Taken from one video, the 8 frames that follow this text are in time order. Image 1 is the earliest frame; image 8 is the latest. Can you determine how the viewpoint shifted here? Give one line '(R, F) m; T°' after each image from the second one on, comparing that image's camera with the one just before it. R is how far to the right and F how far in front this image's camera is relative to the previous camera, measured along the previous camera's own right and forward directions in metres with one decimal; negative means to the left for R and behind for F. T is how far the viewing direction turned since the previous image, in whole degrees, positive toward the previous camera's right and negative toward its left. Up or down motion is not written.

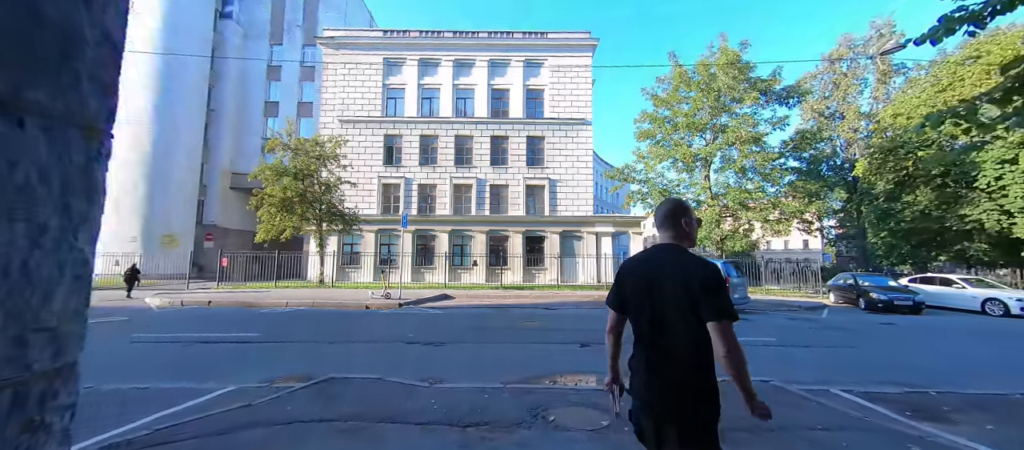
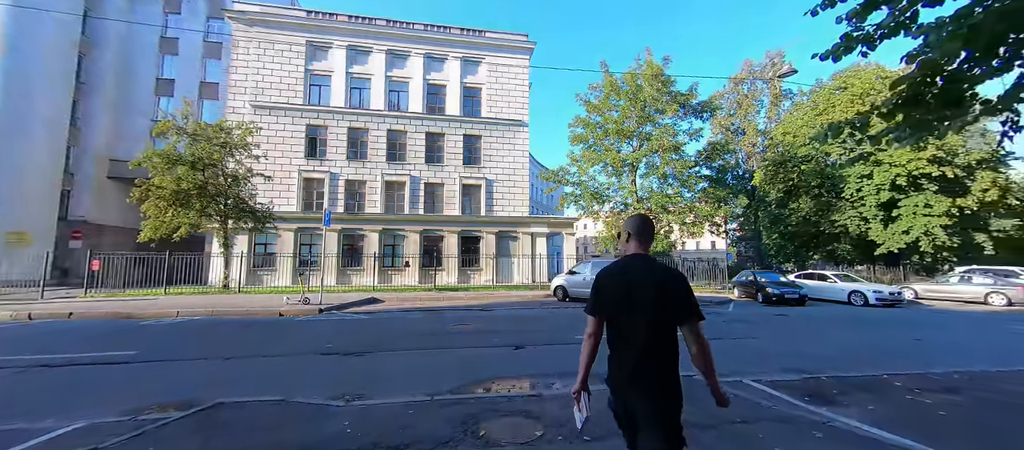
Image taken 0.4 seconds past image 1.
(0.0, +0.2) m; +9°
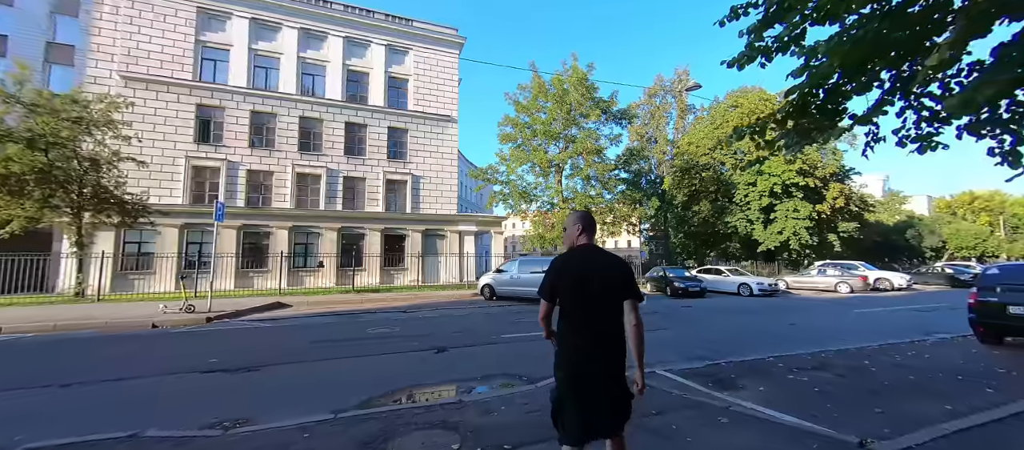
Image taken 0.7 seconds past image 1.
(+0.1, +0.2) m; +10°
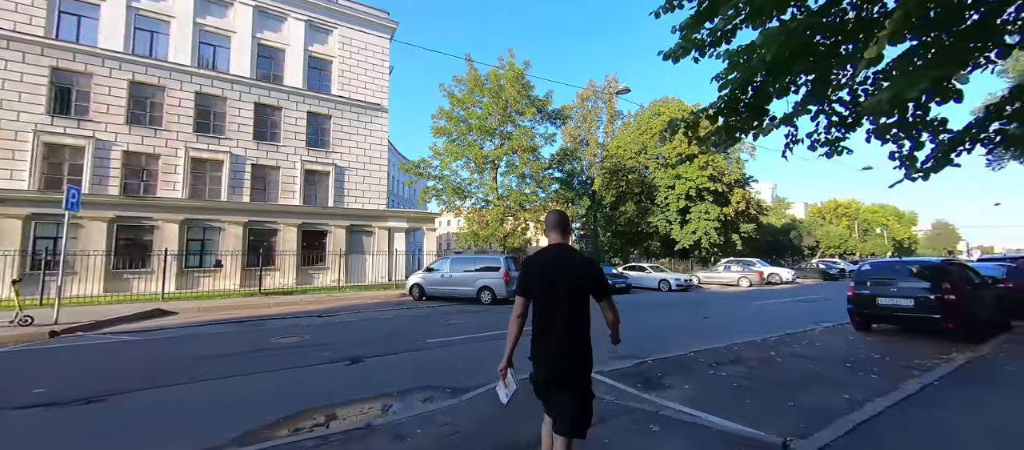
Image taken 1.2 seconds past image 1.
(+0.1, +0.4) m; +10°
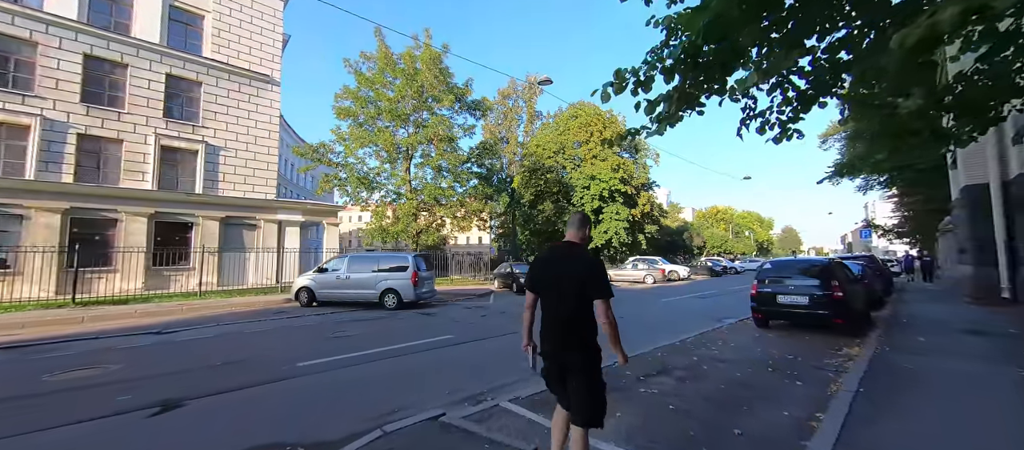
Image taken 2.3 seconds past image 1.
(+0.2, +1.1) m; +12°
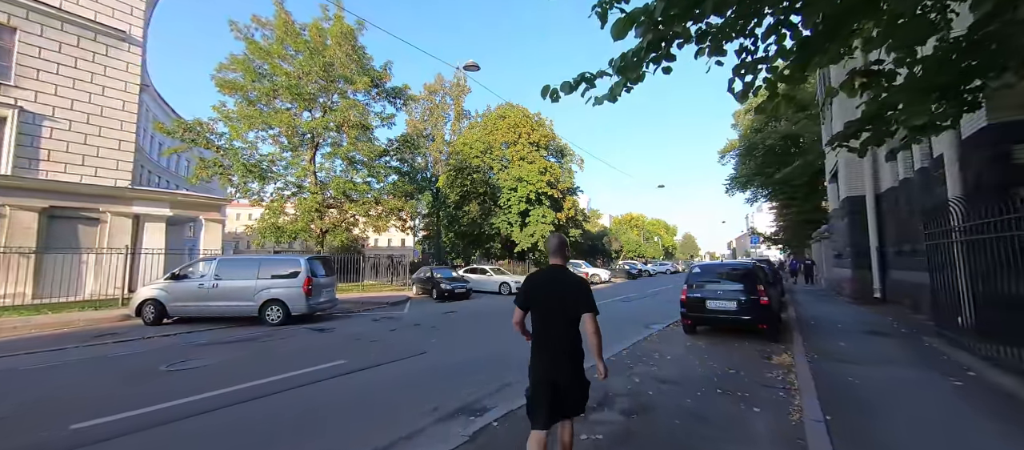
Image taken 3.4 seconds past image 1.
(+0.2, +1.2) m; +11°
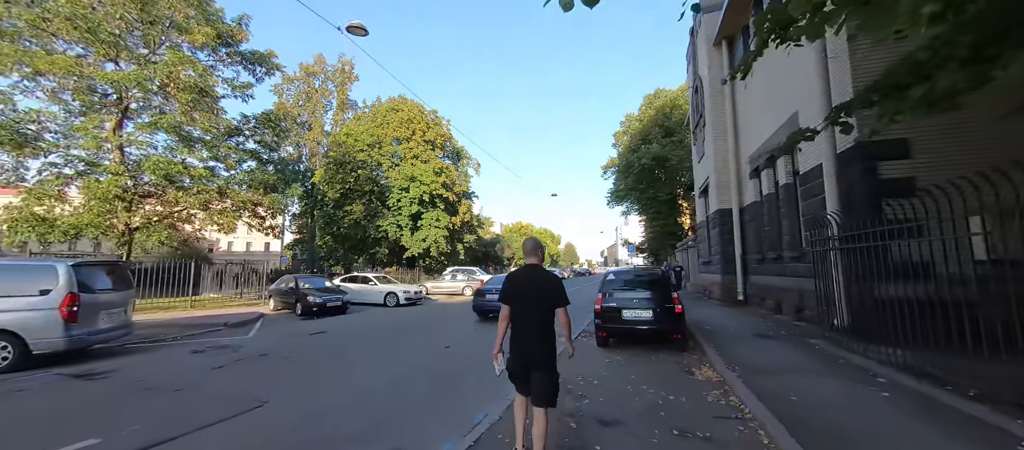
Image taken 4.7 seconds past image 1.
(0.0, +1.6) m; +16°
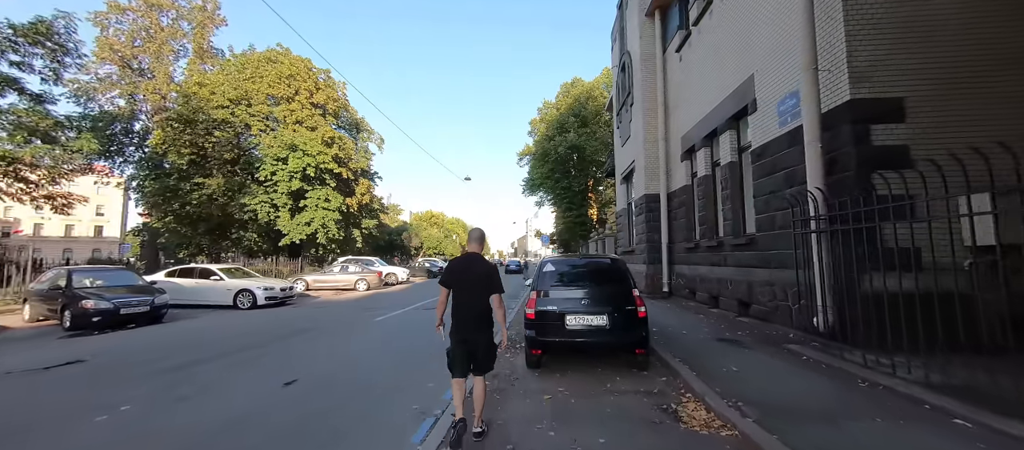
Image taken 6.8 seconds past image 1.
(+0.3, +2.8) m; +13°
